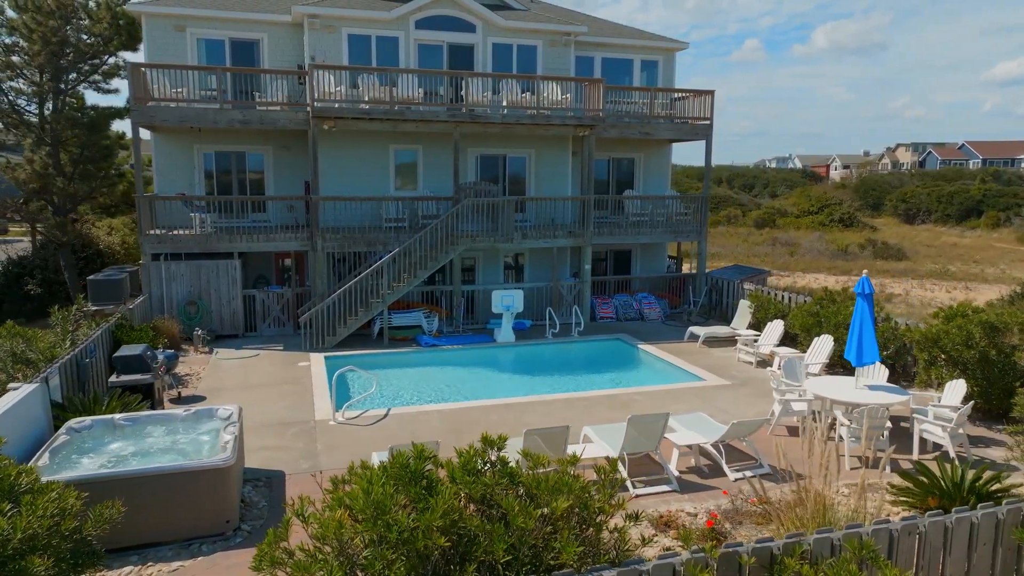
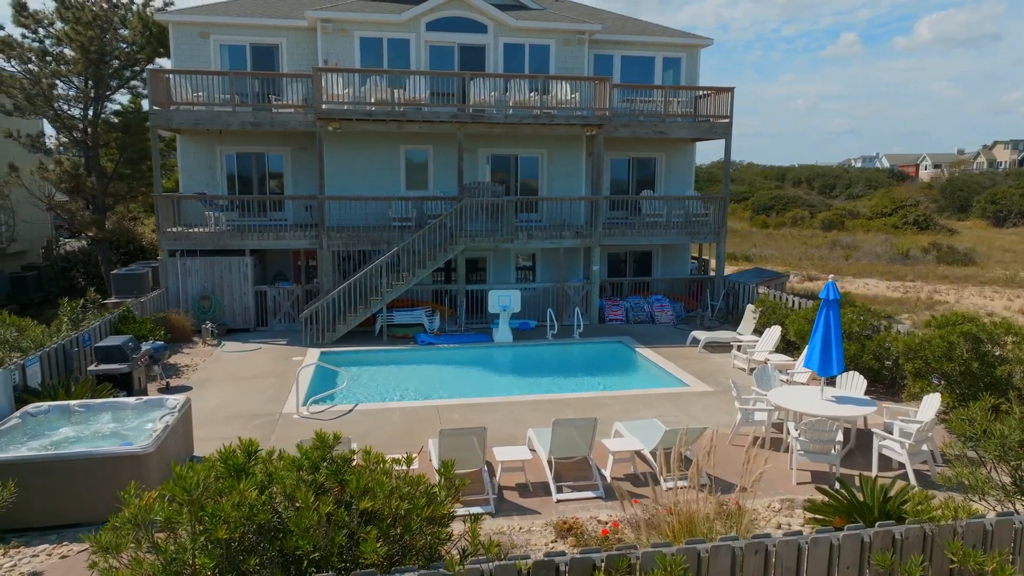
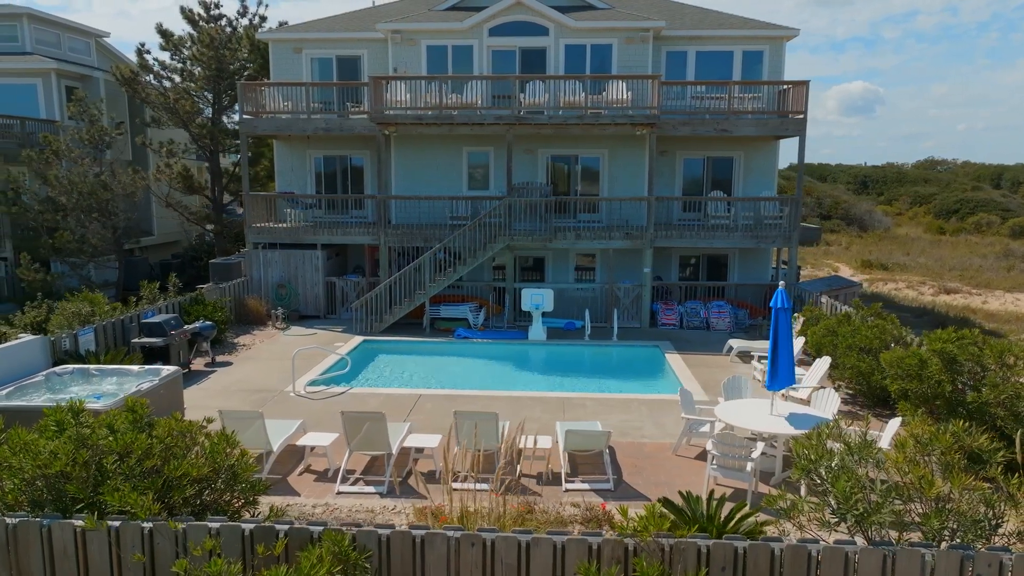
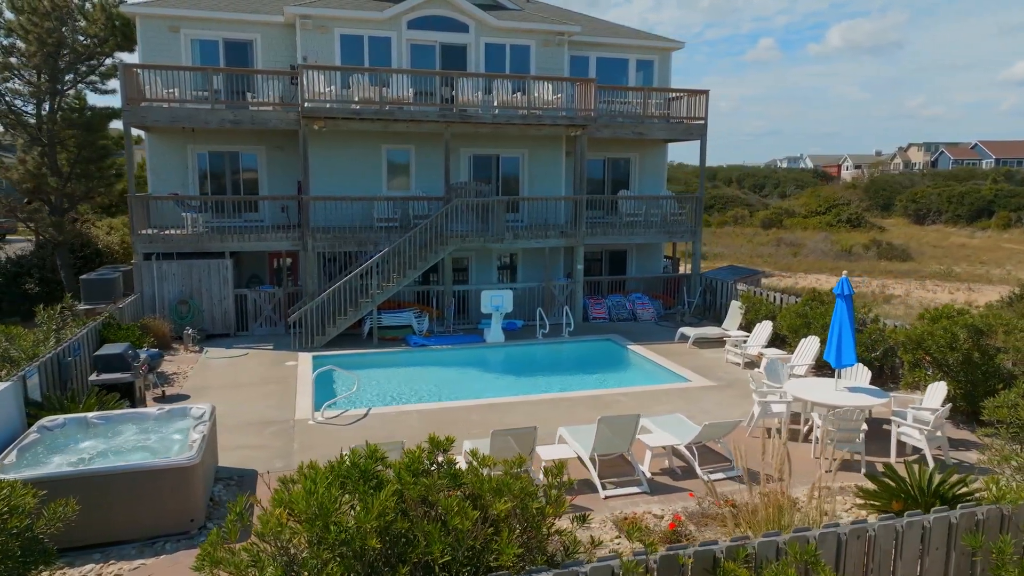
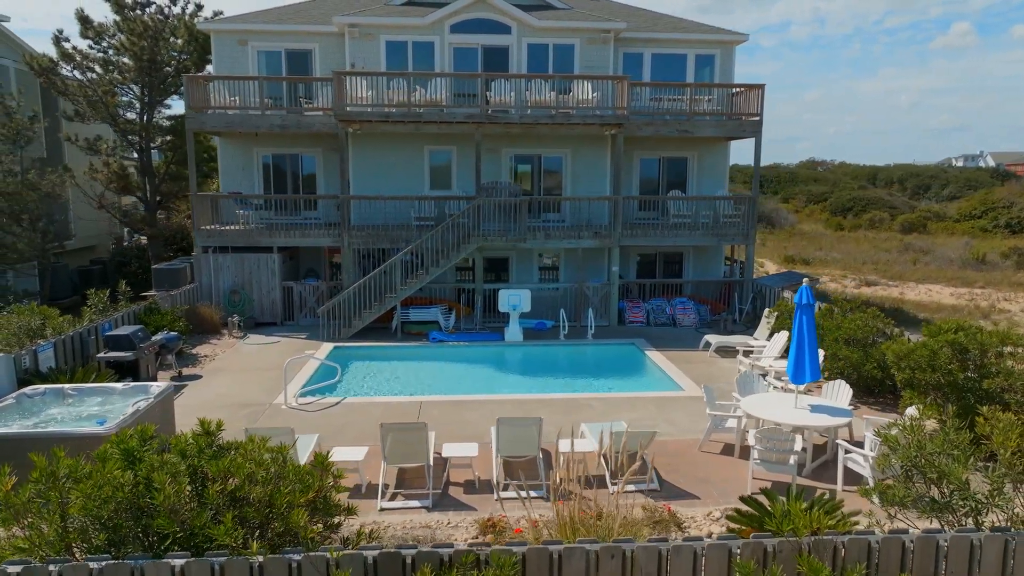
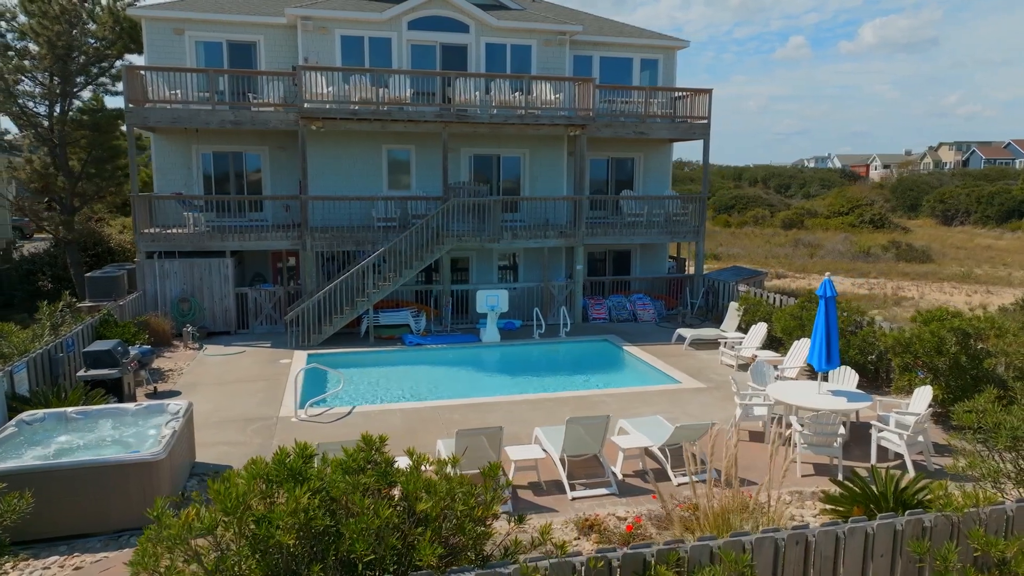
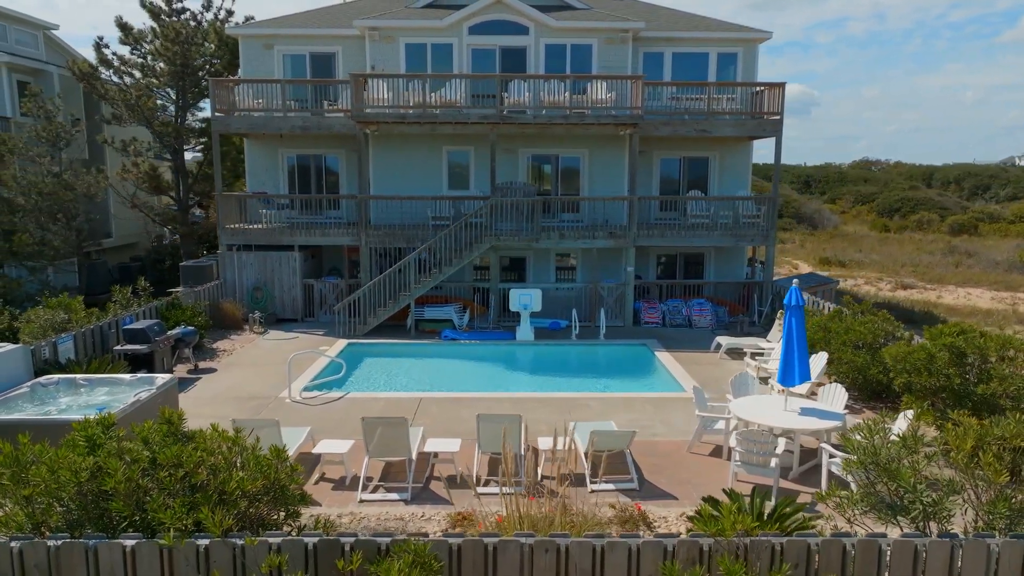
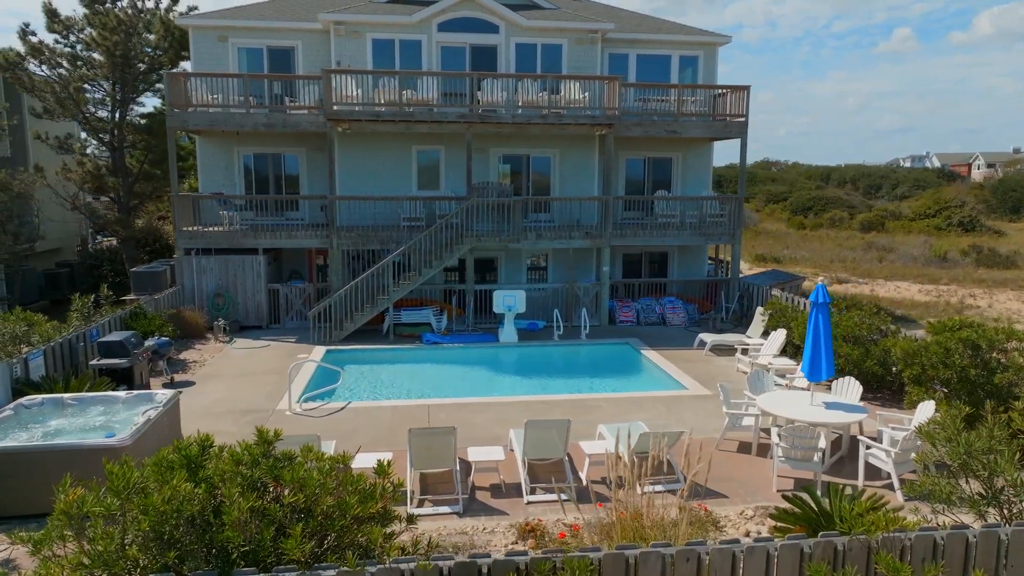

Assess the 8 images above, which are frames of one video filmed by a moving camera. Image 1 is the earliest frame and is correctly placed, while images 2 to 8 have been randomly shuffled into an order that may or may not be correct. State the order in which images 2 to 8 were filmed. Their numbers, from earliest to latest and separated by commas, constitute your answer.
4, 6, 2, 8, 5, 7, 3
